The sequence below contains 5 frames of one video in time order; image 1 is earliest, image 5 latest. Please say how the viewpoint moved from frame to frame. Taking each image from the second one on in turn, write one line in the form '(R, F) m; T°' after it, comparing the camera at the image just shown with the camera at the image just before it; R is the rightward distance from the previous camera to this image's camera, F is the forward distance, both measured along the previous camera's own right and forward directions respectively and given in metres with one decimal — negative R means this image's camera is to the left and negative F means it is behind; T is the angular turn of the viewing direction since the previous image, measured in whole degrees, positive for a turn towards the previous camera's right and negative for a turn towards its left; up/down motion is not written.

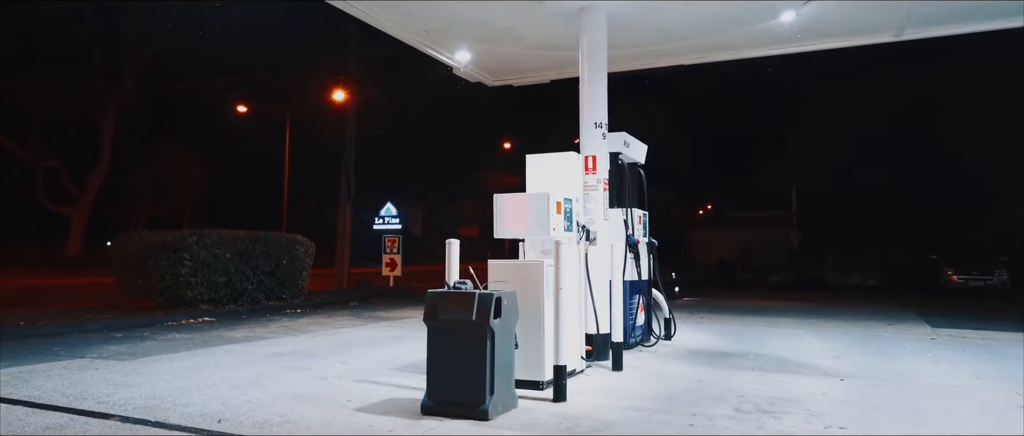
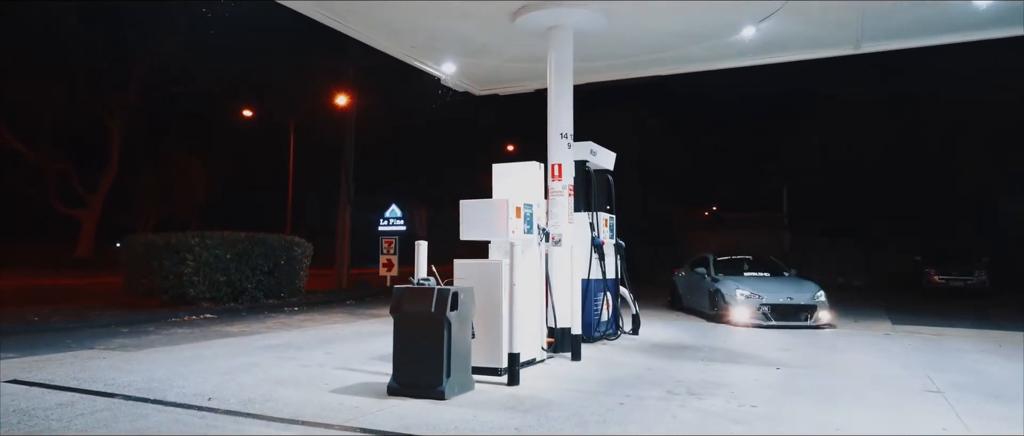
(+0.5, -0.7) m; -1°
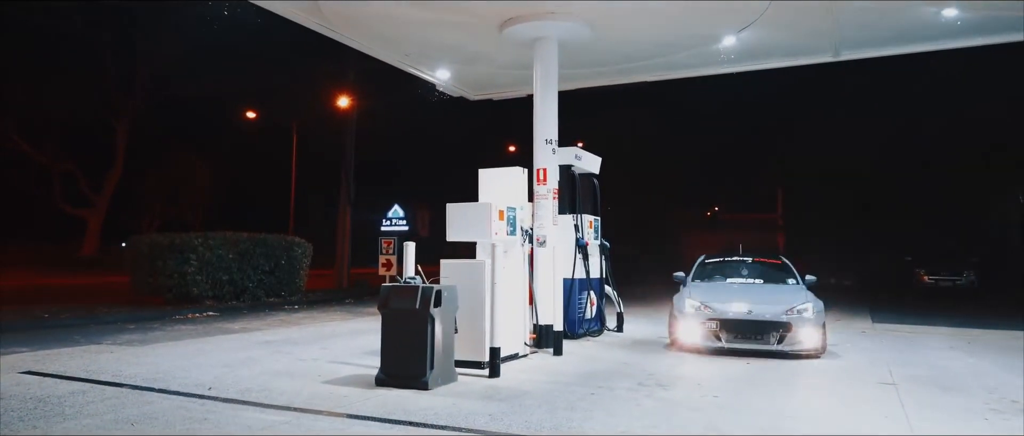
(+0.2, -0.4) m; 0°
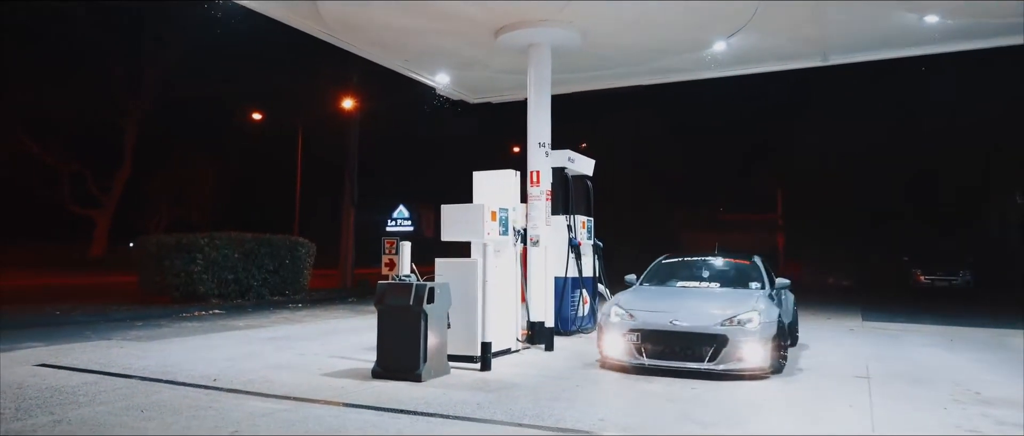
(+0.2, -0.3) m; 0°
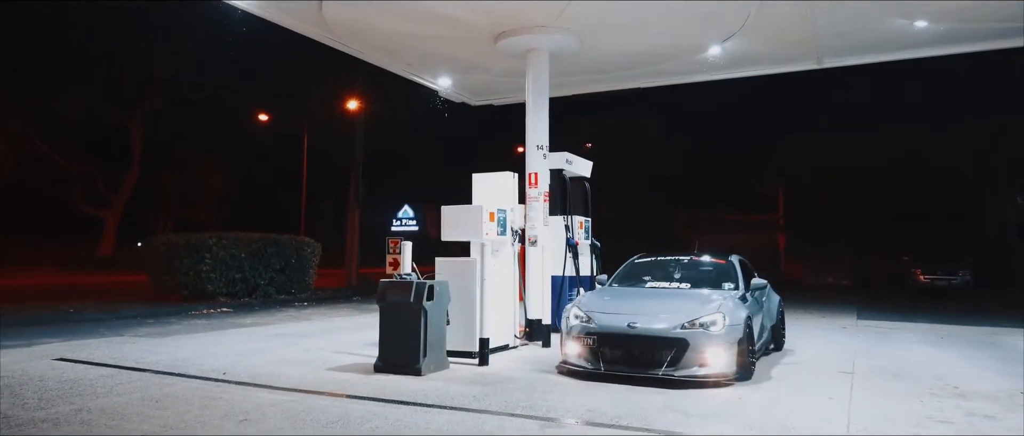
(+0.1, -0.3) m; 0°
